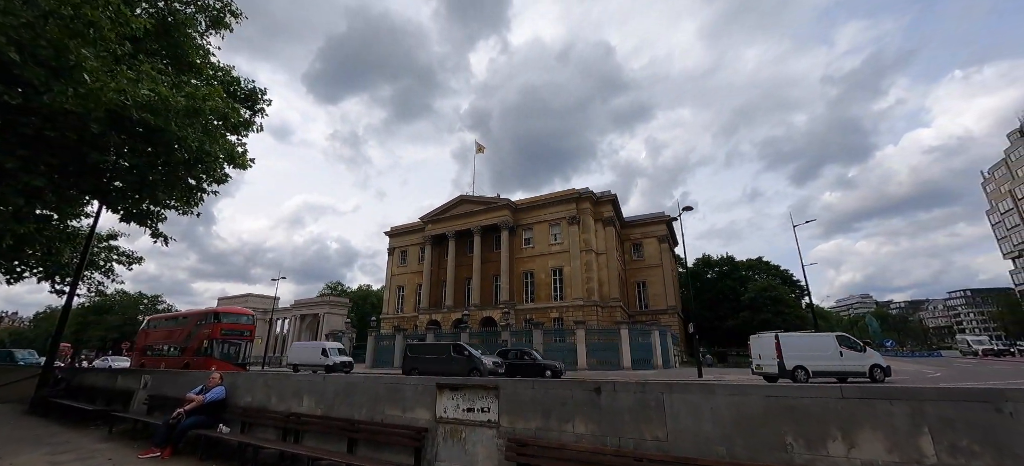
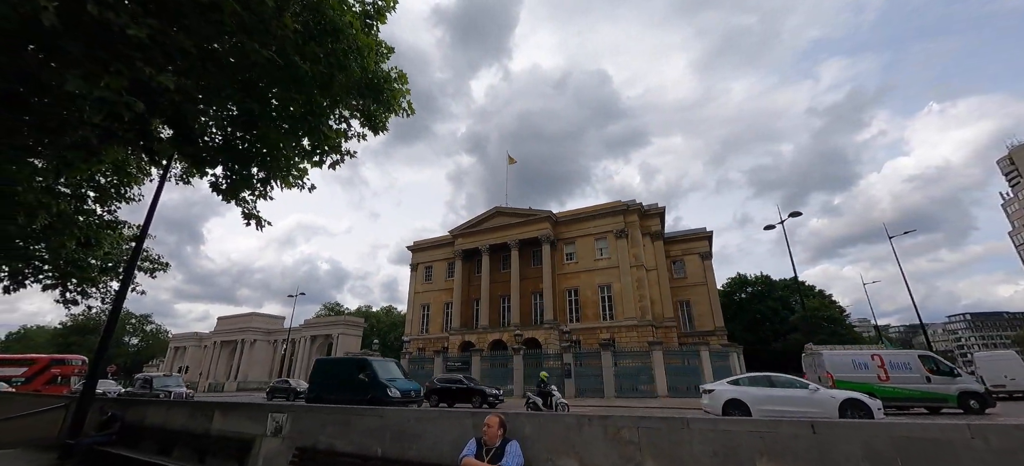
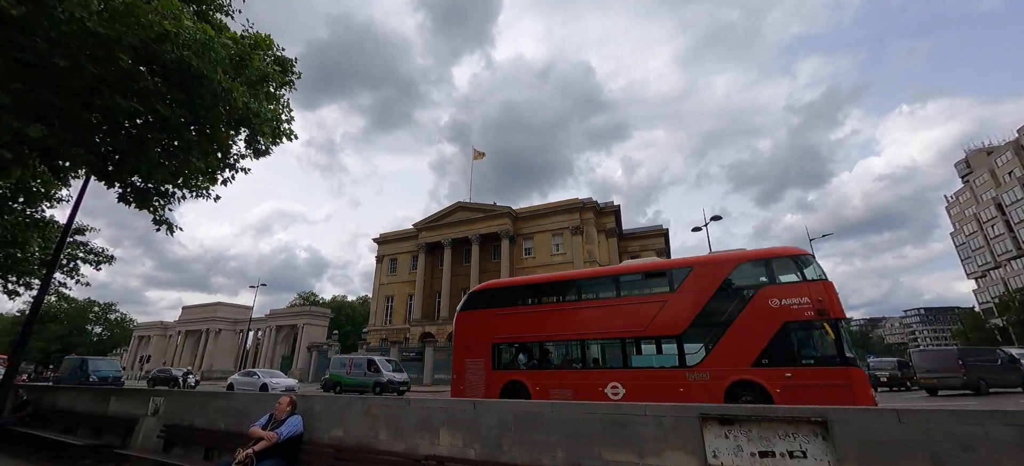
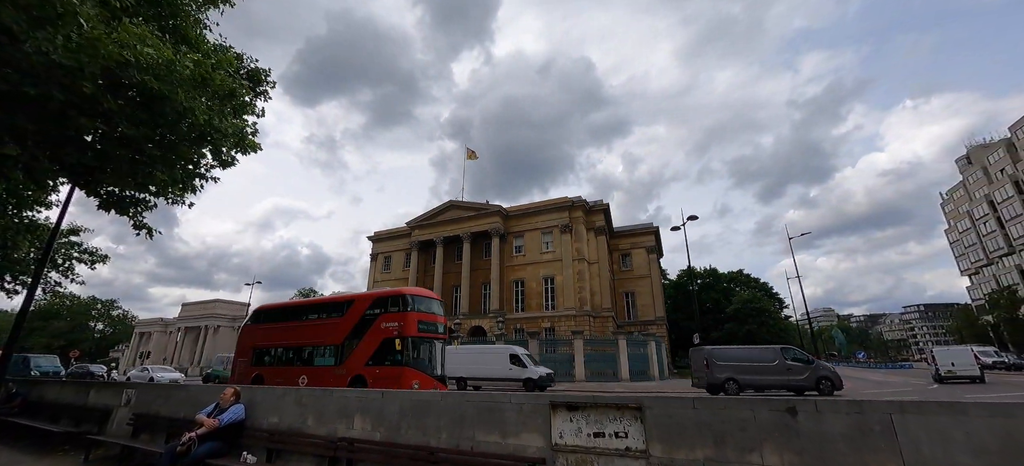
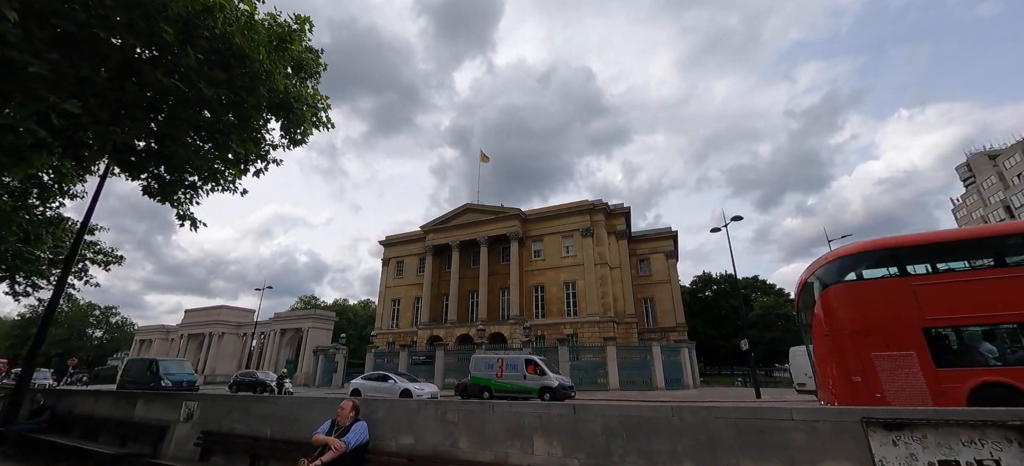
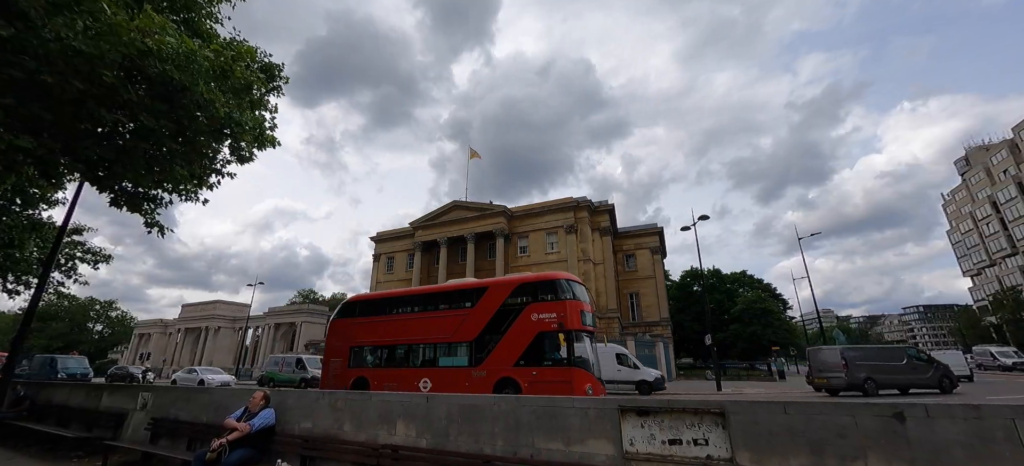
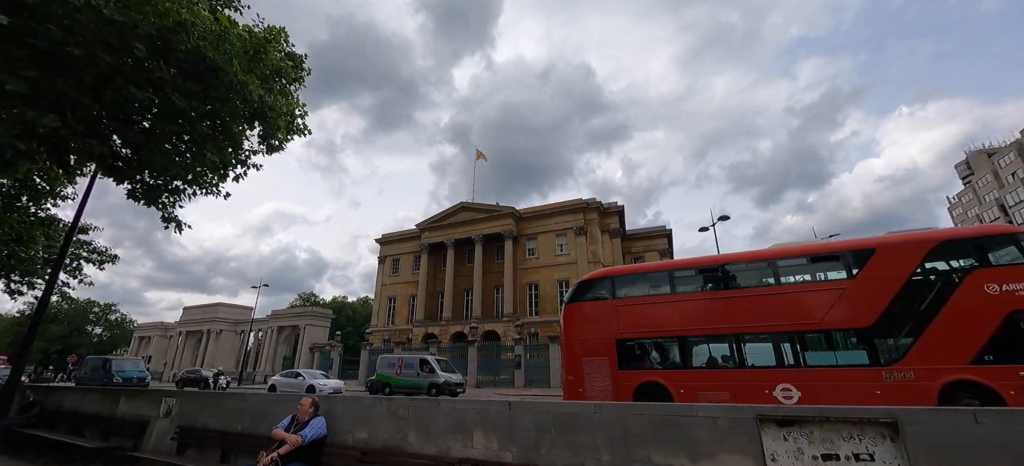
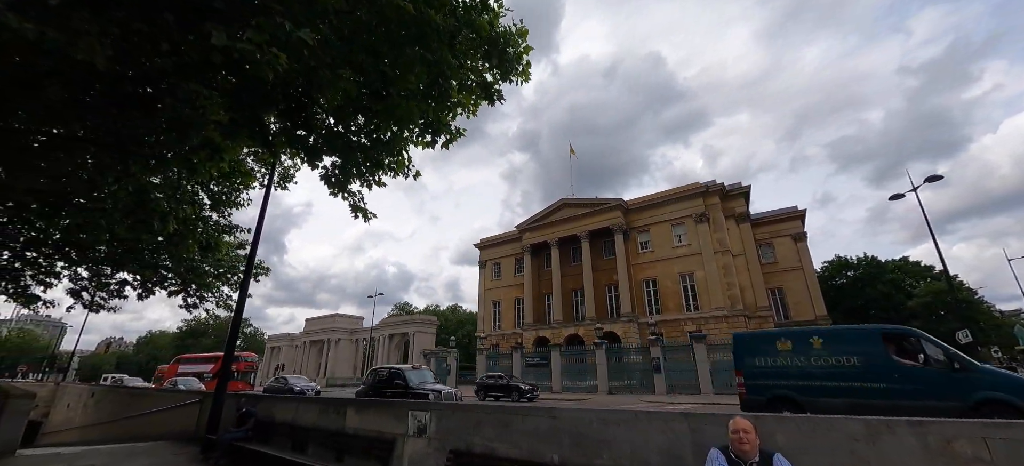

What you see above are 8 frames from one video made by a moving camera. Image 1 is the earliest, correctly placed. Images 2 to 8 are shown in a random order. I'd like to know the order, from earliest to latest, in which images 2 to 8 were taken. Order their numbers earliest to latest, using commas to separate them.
4, 6, 3, 7, 5, 2, 8
